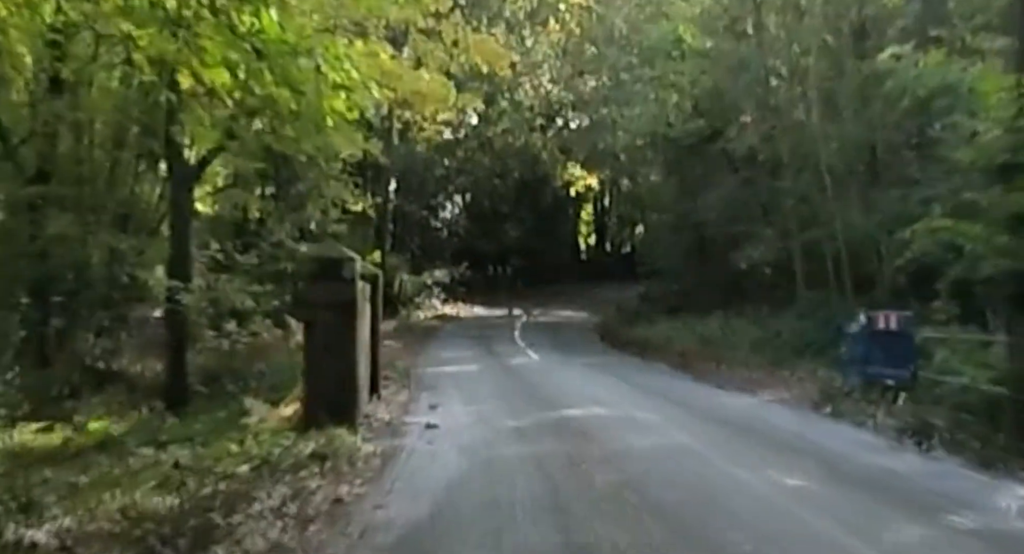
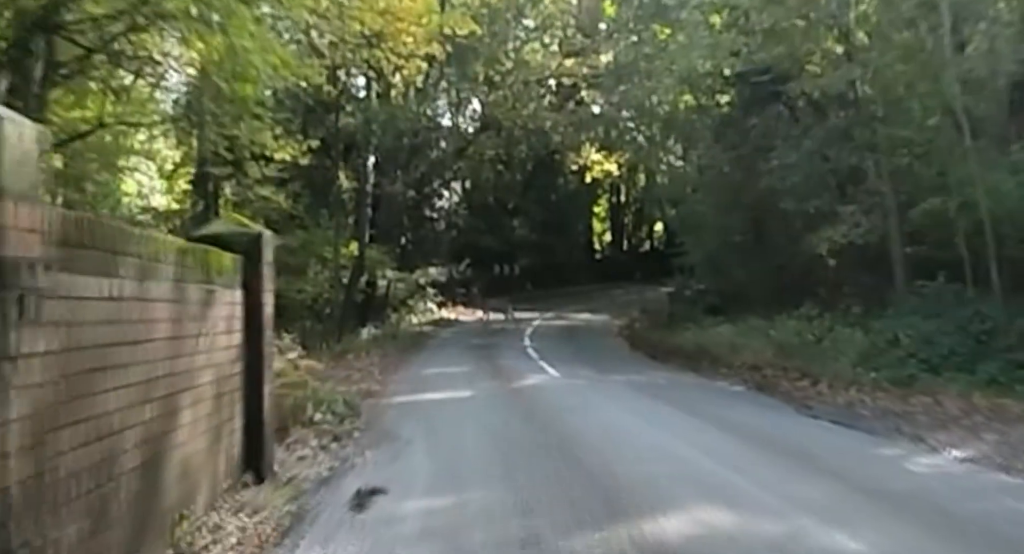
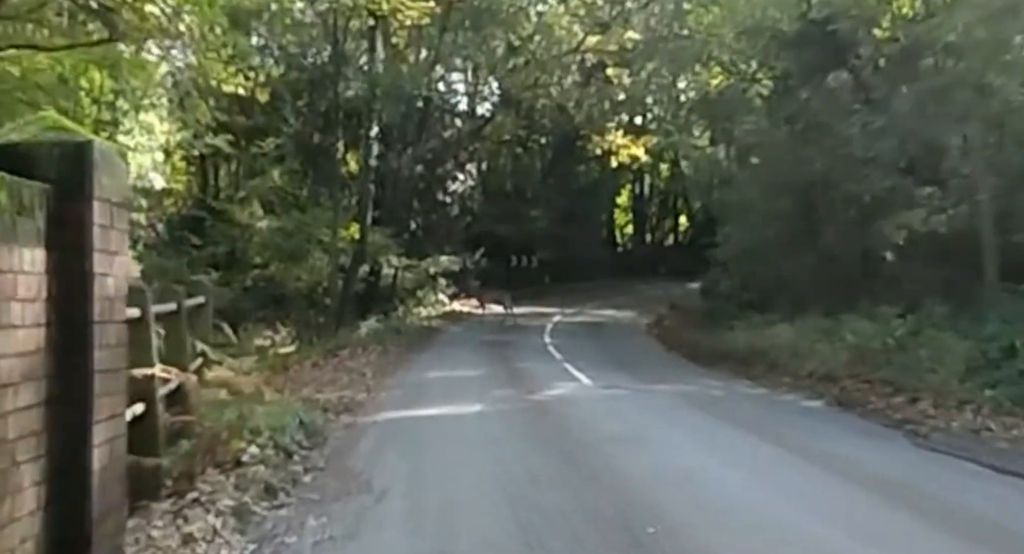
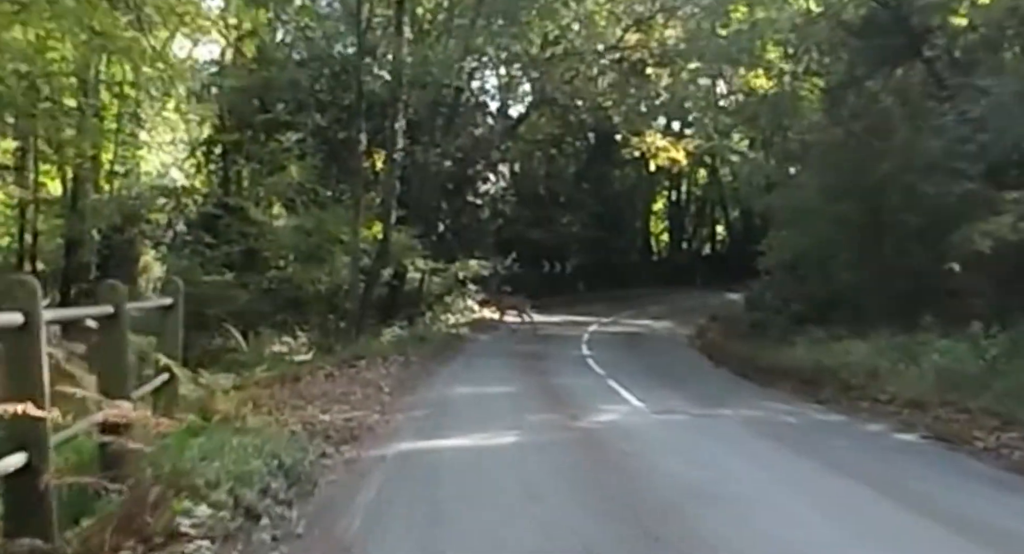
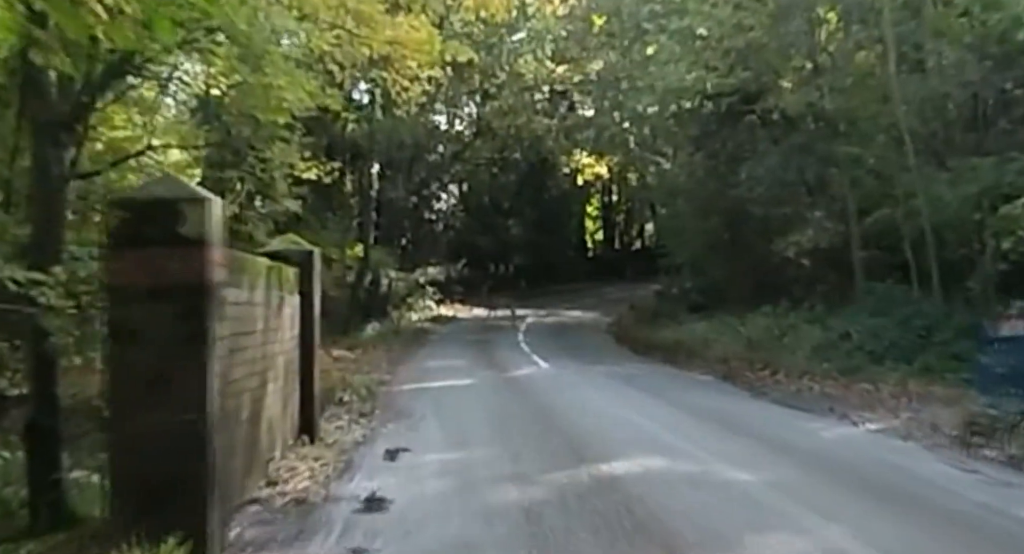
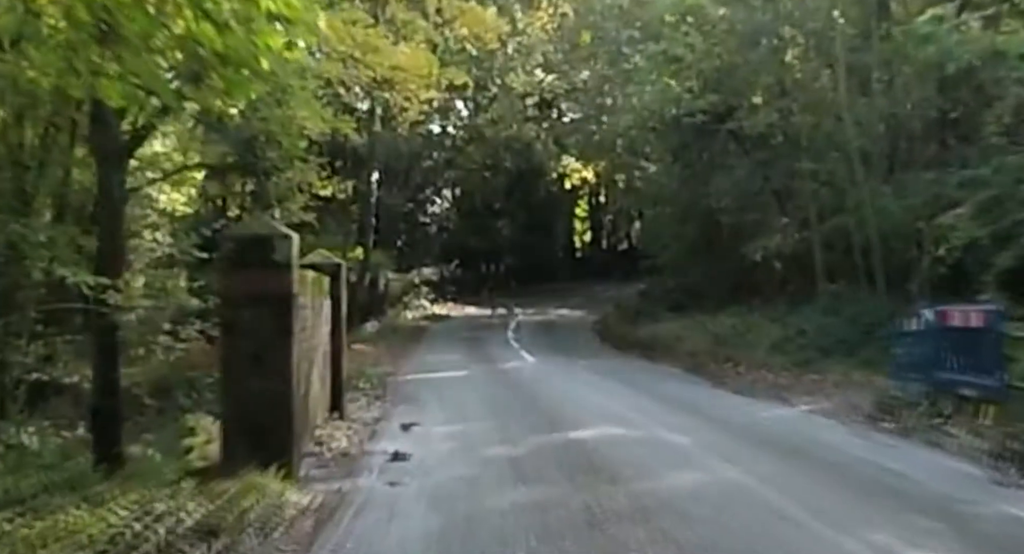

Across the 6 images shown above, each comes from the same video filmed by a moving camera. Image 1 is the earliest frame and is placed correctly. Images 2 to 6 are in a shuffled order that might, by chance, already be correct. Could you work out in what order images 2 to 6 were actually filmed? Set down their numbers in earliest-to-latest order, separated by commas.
6, 5, 2, 3, 4
